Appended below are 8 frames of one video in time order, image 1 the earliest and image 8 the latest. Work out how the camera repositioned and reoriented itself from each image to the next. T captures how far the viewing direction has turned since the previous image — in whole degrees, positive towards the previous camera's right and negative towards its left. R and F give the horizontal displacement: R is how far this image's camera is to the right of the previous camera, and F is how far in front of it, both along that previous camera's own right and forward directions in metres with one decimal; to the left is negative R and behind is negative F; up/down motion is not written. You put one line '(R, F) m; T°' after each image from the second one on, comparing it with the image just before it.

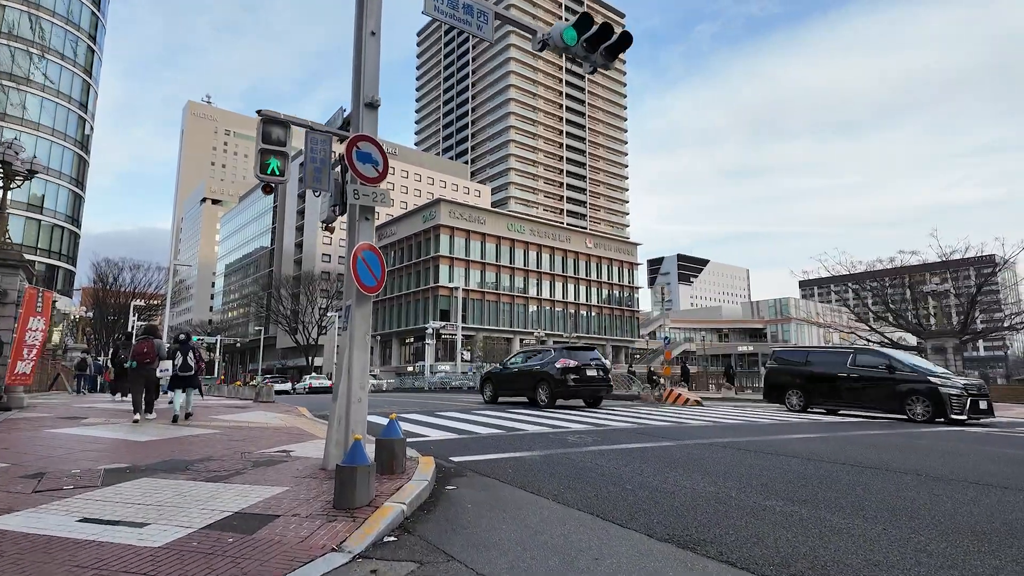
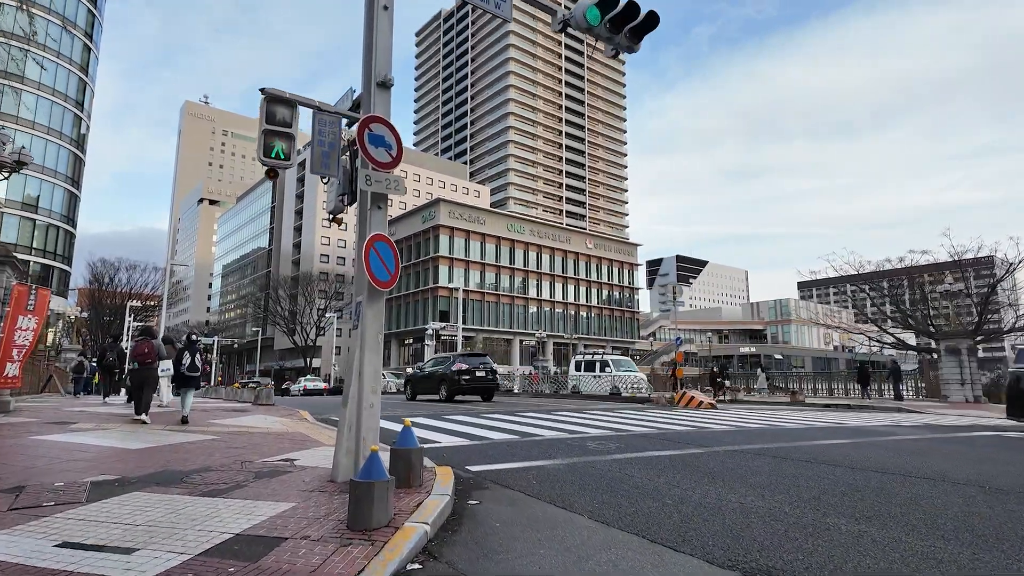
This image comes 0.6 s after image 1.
(-0.3, +0.5) m; 0°
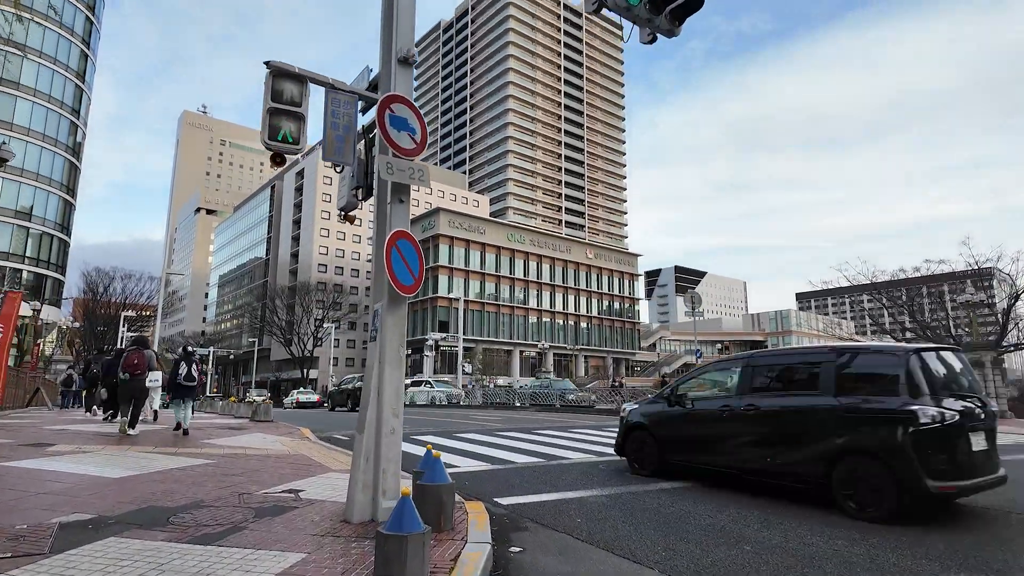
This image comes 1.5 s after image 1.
(-0.4, +0.8) m; 0°
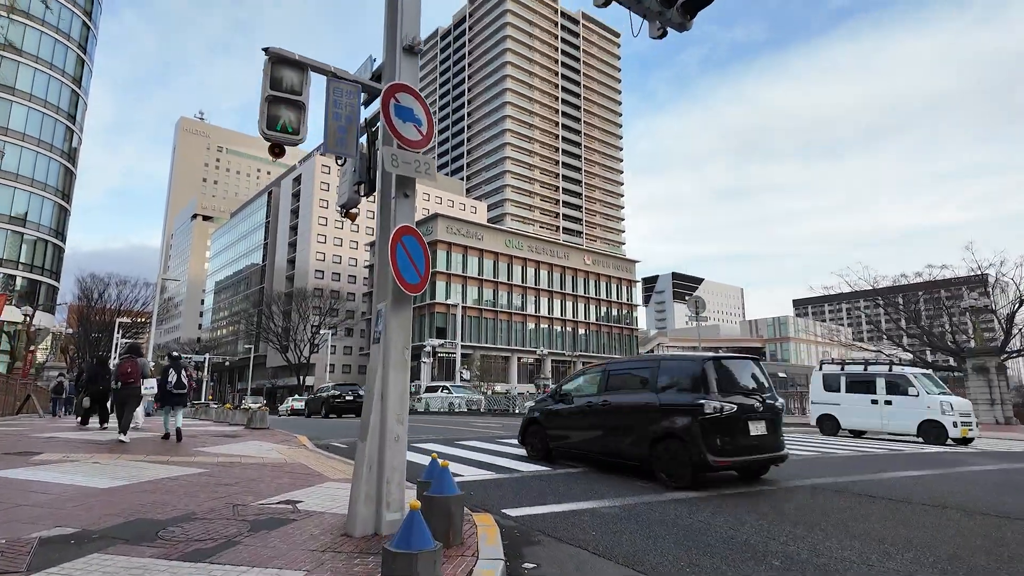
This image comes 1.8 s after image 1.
(-0.1, +0.3) m; 0°
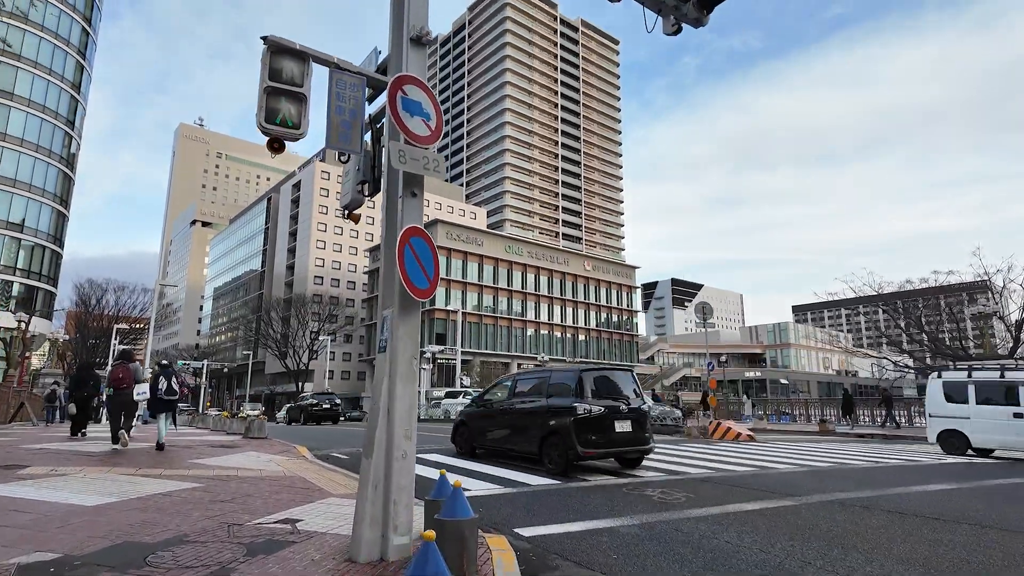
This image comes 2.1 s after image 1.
(-0.1, +0.3) m; 0°
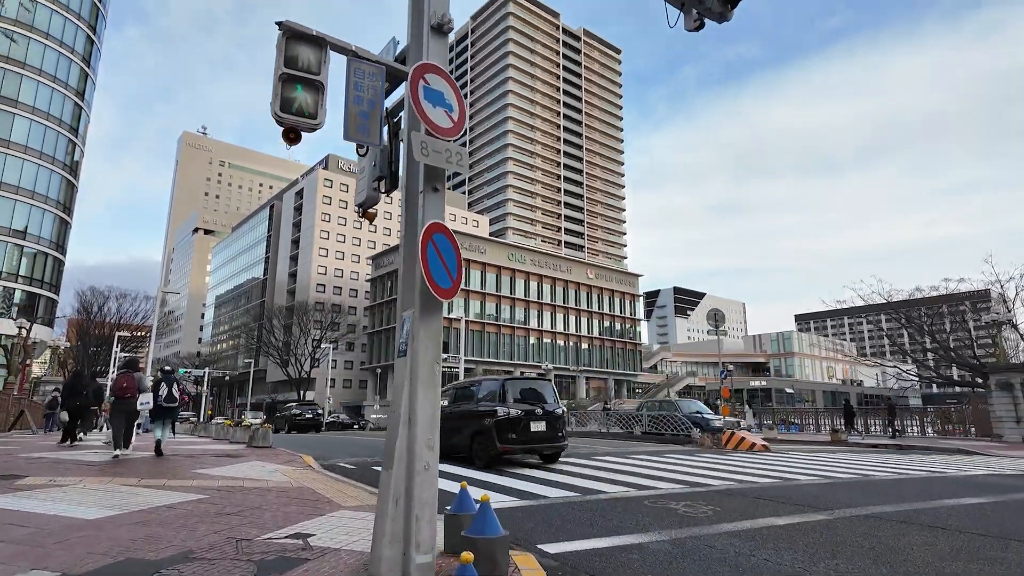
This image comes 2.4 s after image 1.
(-0.2, +0.3) m; 0°
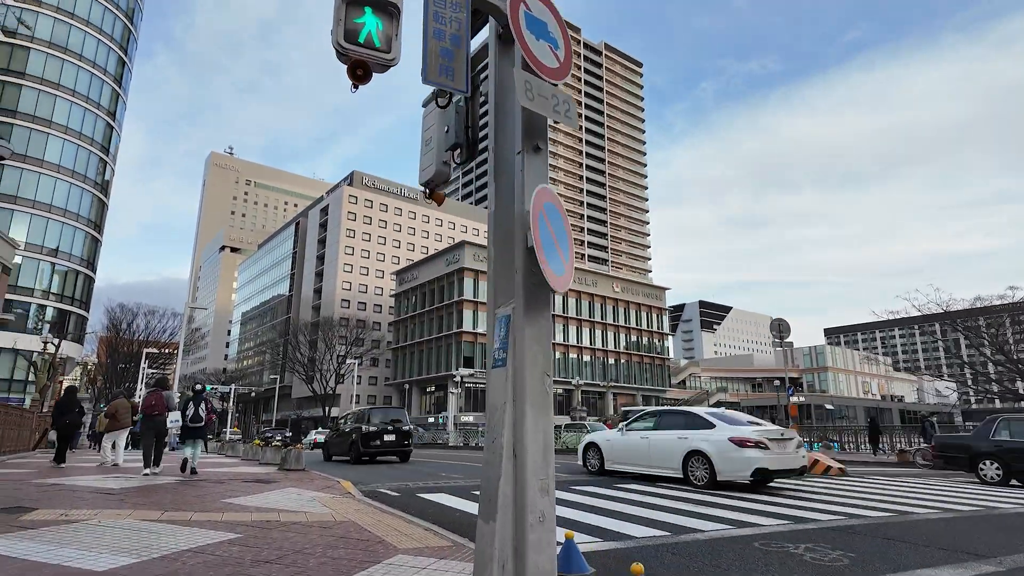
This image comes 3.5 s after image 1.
(-0.6, +1.0) m; -2°
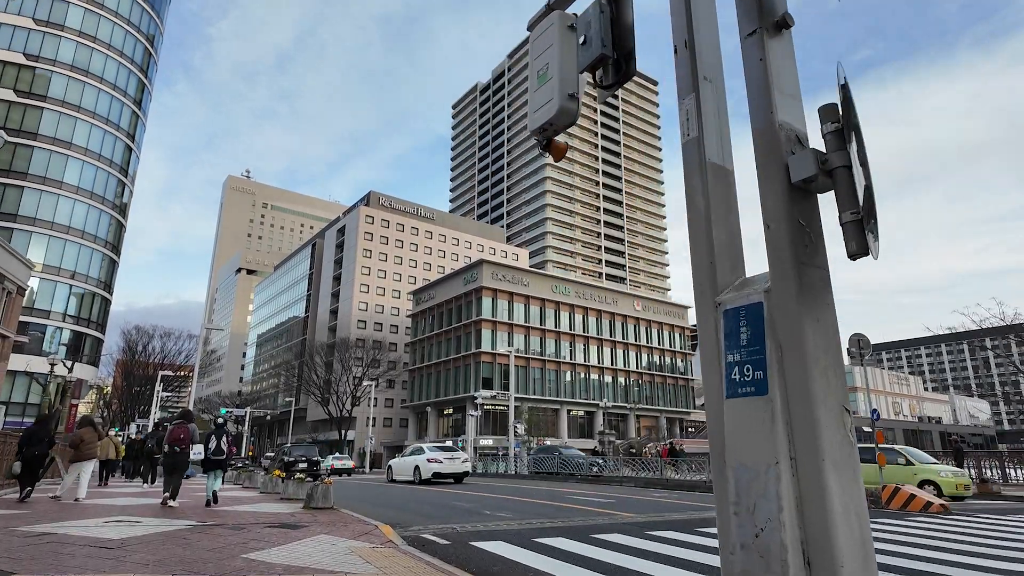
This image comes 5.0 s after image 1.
(-0.7, +1.4) m; -1°
